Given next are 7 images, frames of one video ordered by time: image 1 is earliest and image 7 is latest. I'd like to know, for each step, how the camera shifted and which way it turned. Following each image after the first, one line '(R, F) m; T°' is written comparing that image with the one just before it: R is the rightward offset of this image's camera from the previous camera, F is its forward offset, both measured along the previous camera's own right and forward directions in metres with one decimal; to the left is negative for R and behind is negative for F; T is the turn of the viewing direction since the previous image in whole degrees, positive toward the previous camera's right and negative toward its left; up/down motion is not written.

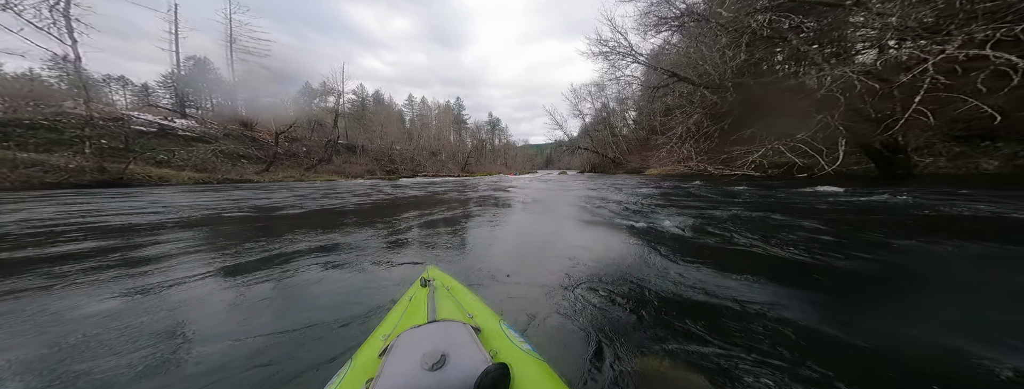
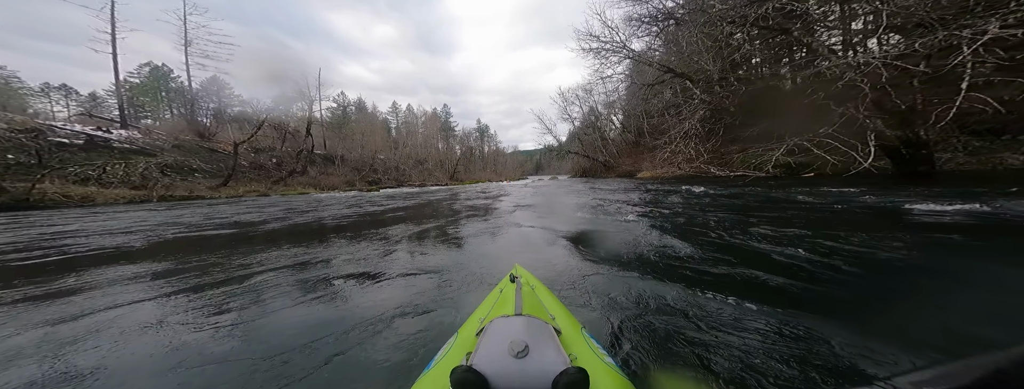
(0.0, +0.7) m; +2°
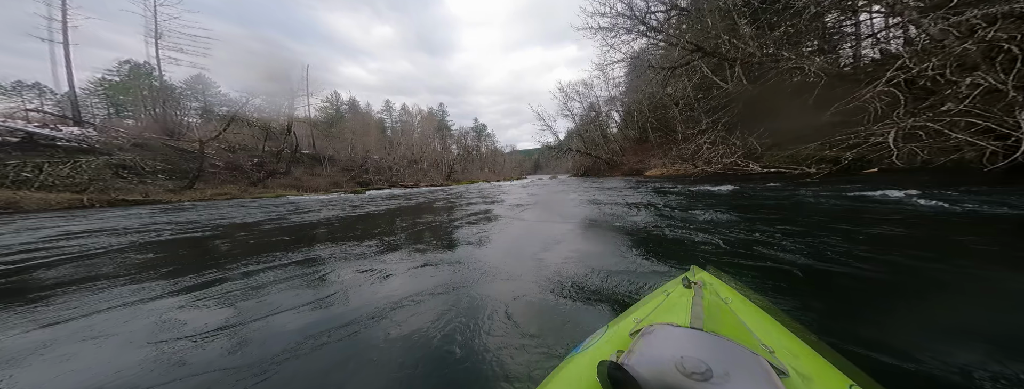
(+0.3, +0.8) m; -1°
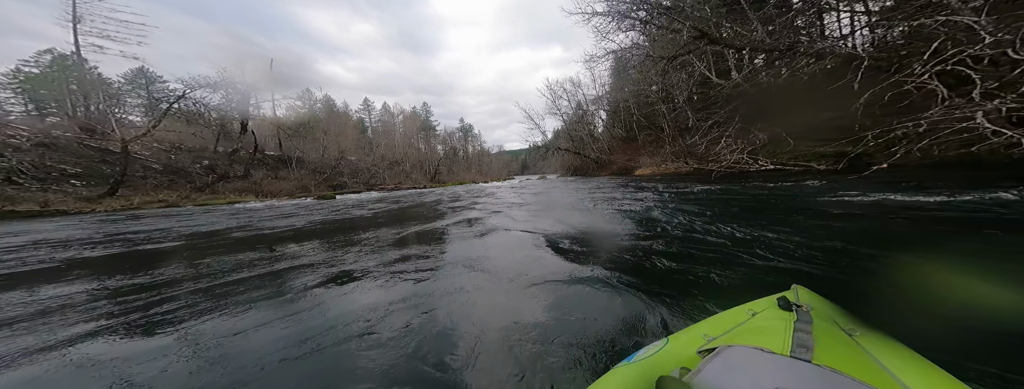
(0.0, +0.7) m; +2°
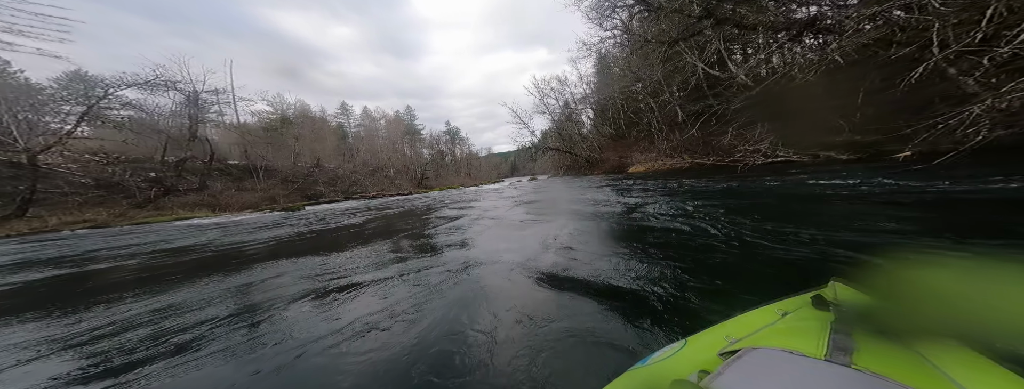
(+0.1, +0.6) m; +2°
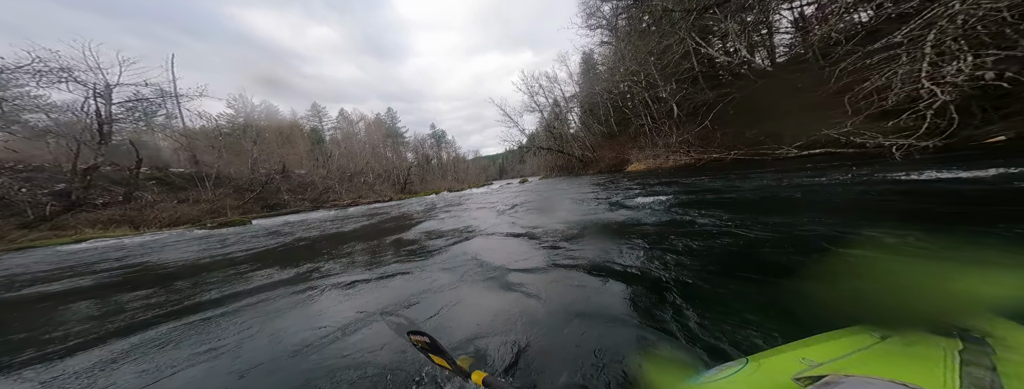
(0.0, +0.9) m; +2°
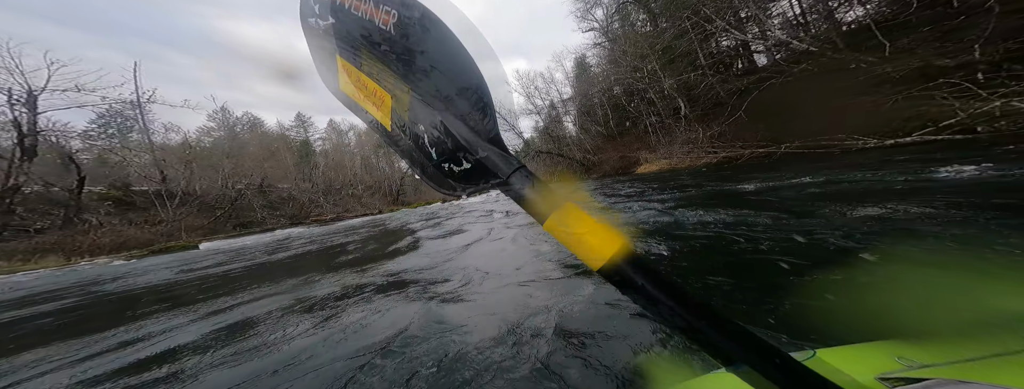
(+0.1, +0.8) m; 0°
